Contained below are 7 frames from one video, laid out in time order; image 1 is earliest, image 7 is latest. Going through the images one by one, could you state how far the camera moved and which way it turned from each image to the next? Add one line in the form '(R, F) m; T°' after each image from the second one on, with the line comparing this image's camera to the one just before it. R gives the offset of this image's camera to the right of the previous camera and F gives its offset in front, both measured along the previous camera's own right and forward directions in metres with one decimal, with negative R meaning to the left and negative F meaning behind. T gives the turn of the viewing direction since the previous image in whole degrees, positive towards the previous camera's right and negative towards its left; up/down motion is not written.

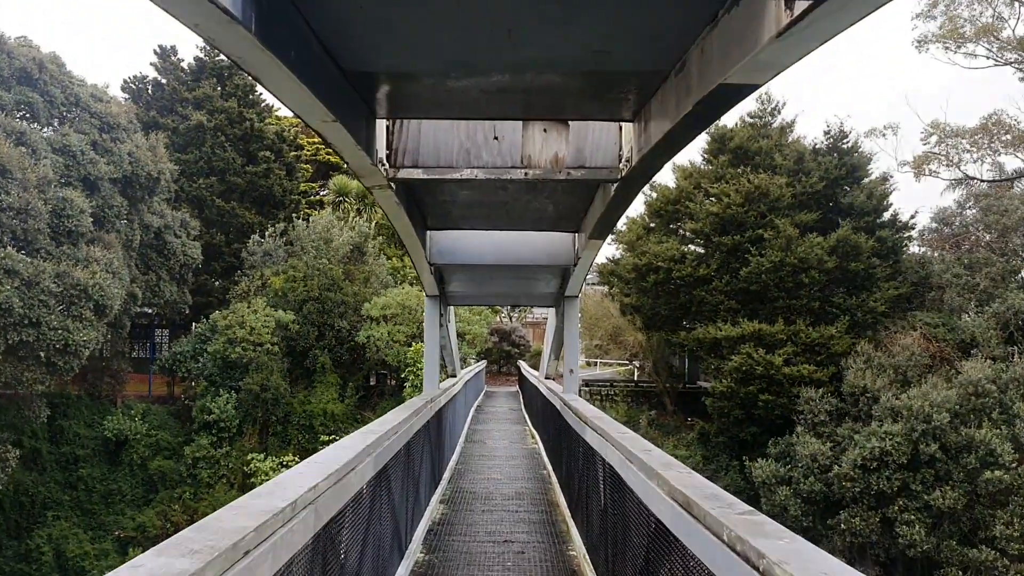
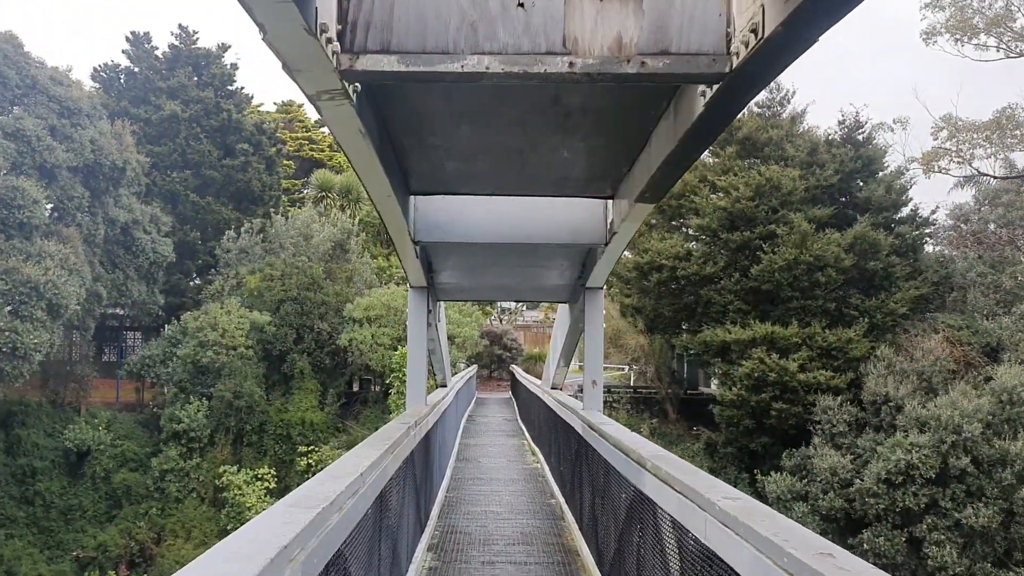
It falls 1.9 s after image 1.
(-0.1, +1.1) m; +1°
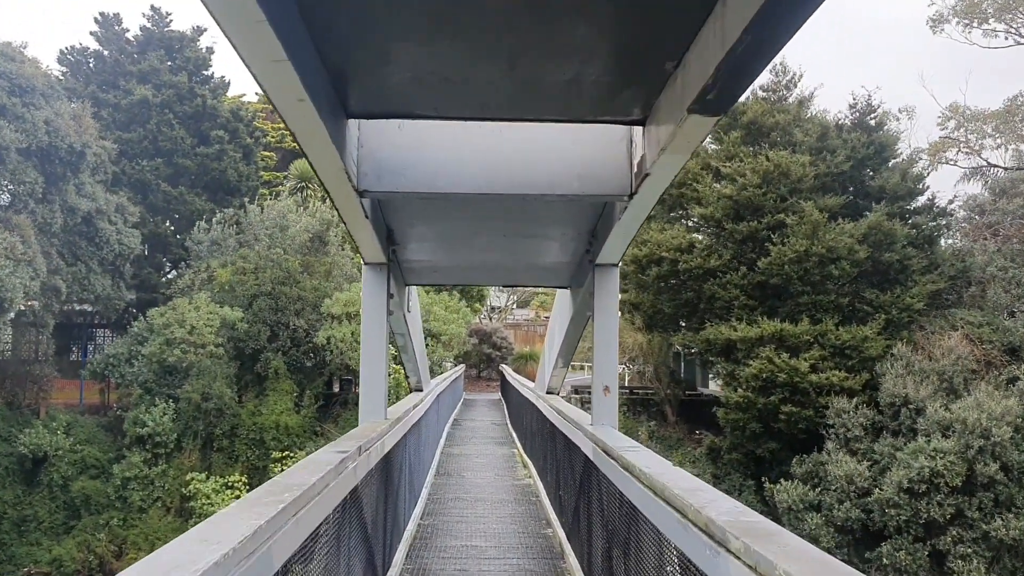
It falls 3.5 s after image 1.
(0.0, +1.0) m; +1°
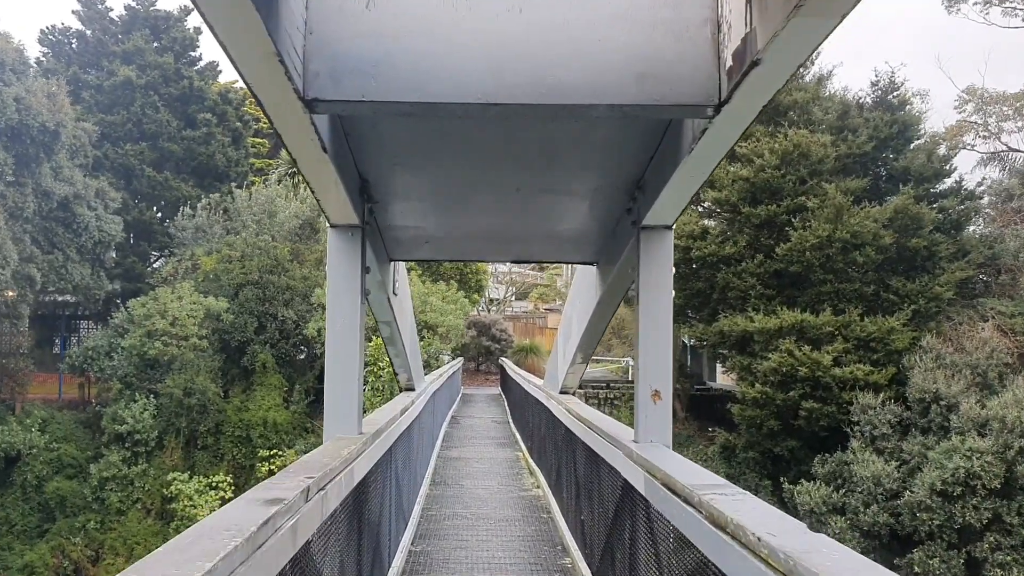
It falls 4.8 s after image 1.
(-0.1, +0.8) m; 0°
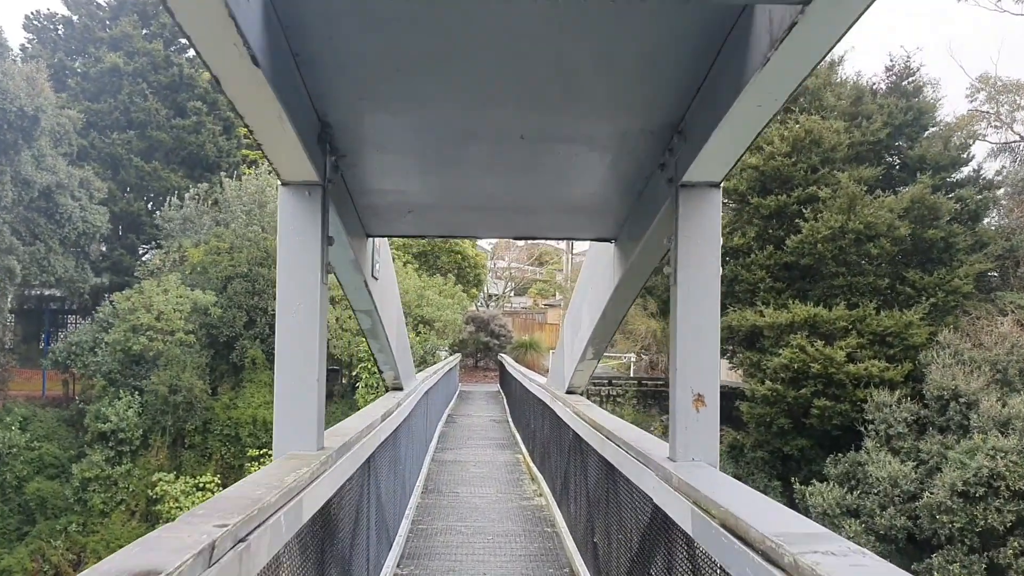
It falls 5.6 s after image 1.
(0.0, +0.5) m; 0°
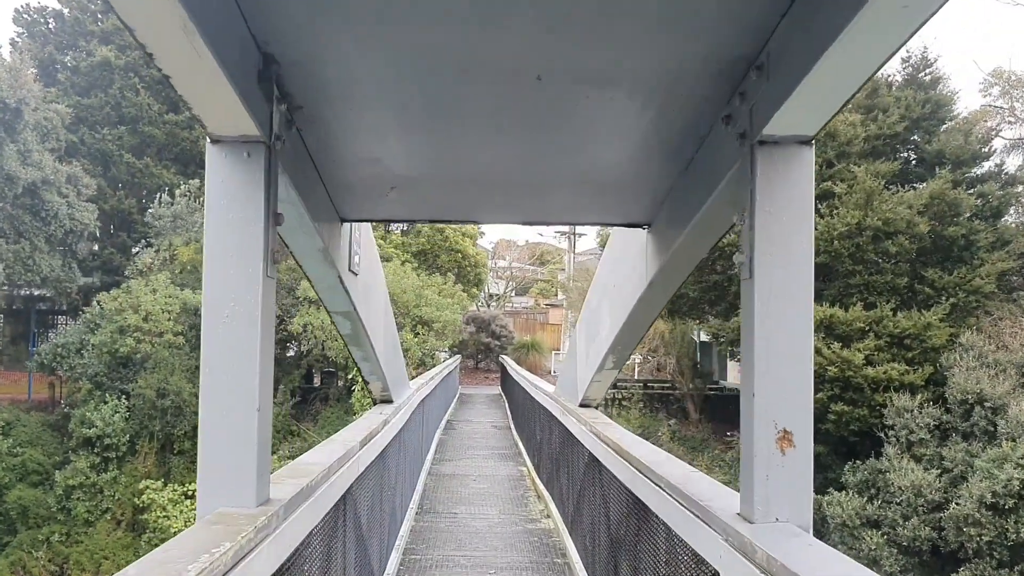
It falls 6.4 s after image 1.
(0.0, +0.5) m; 0°
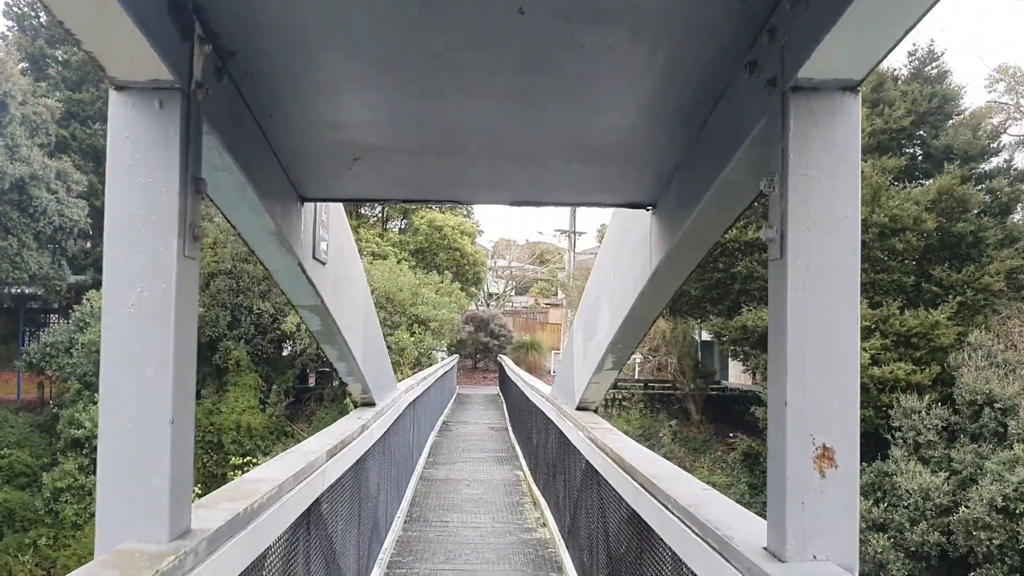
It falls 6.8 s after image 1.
(0.0, +0.3) m; 0°
